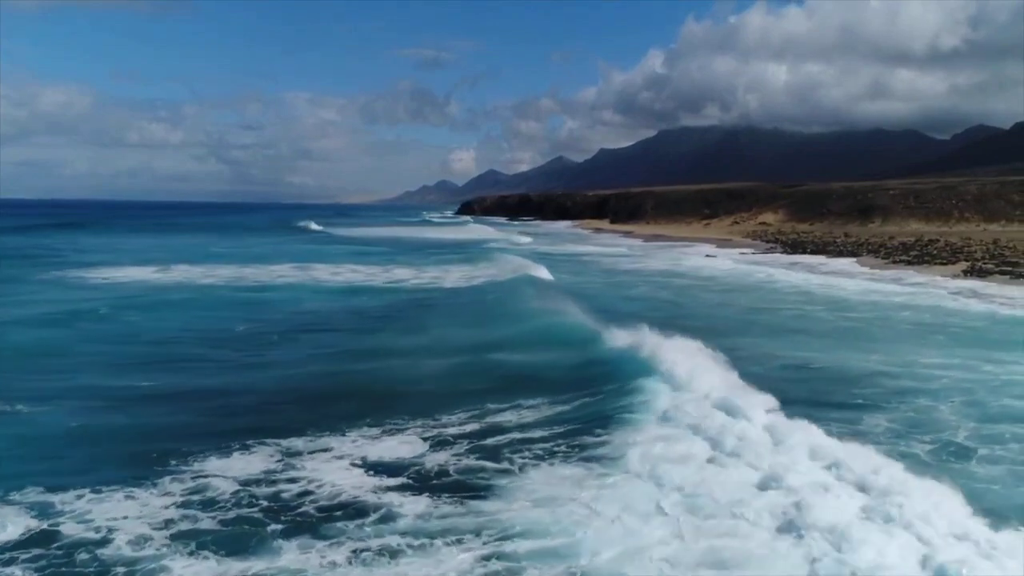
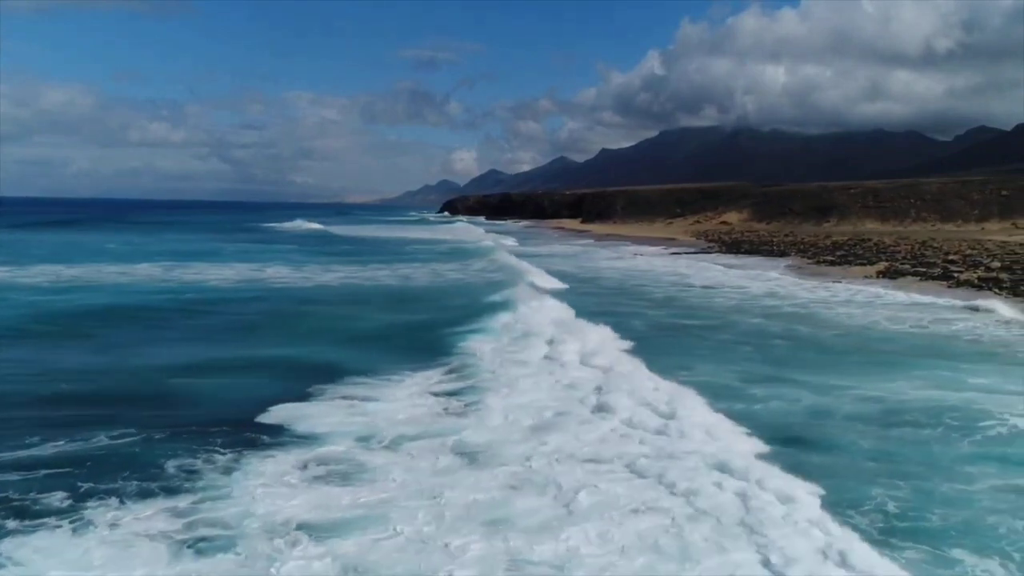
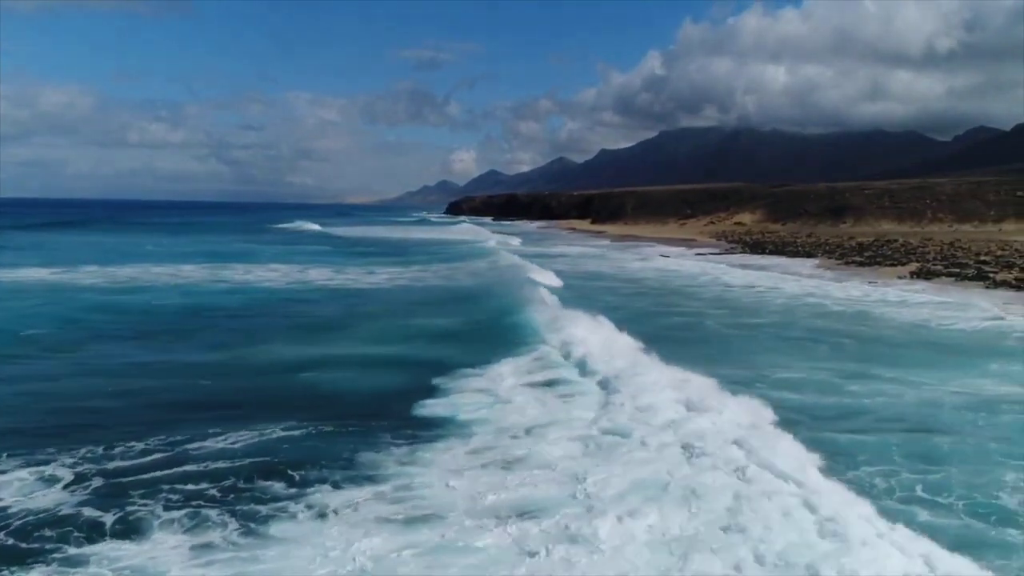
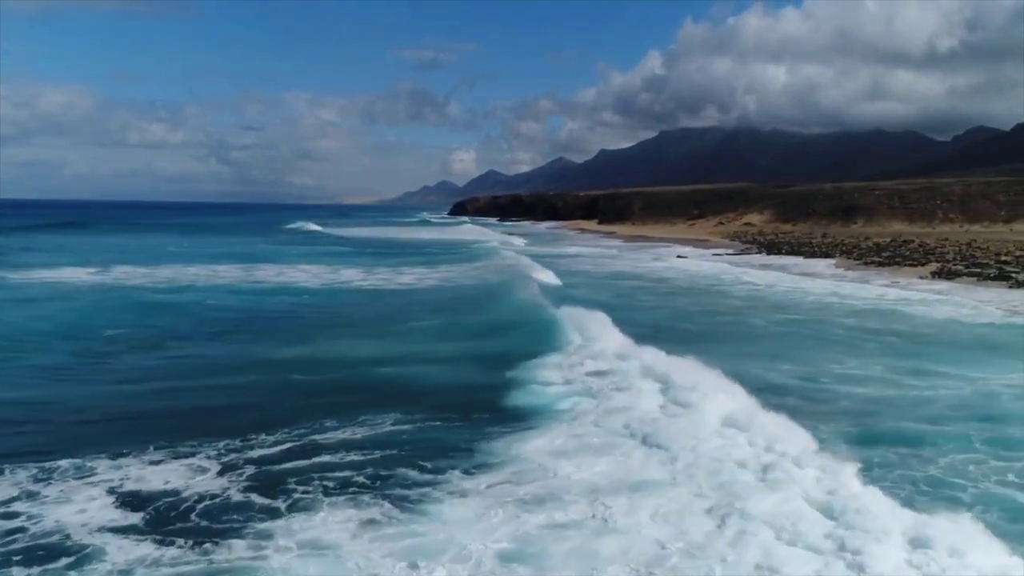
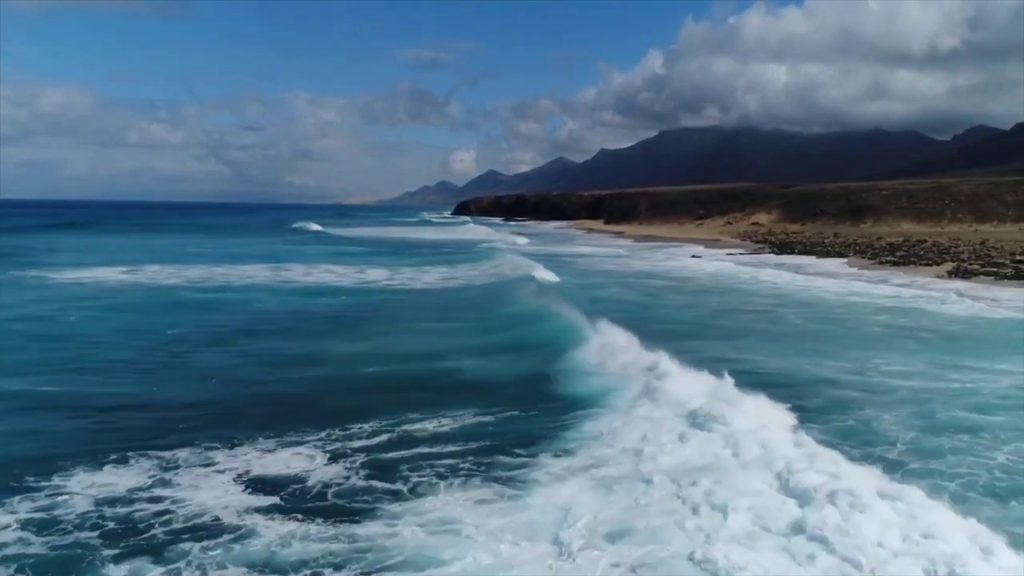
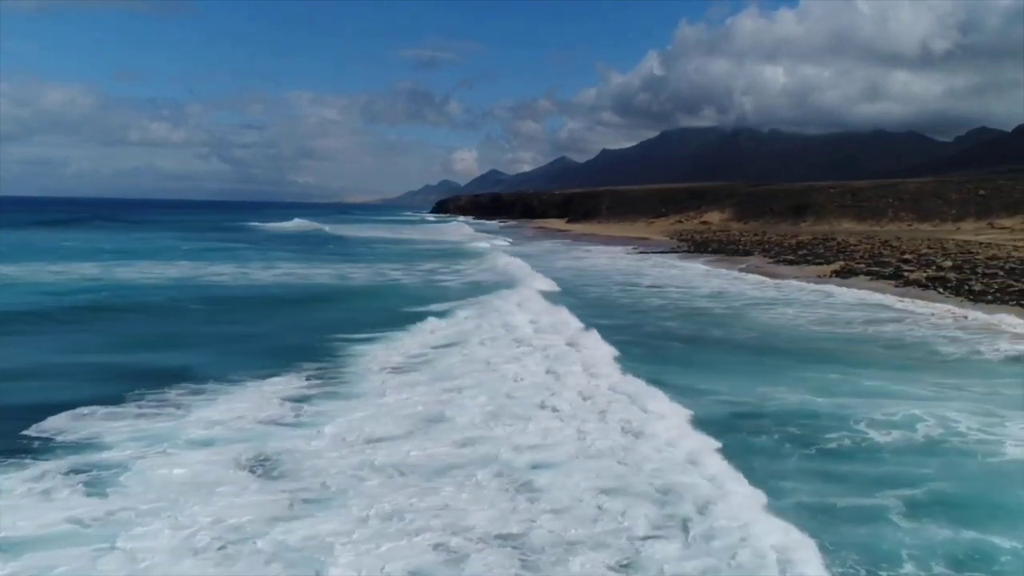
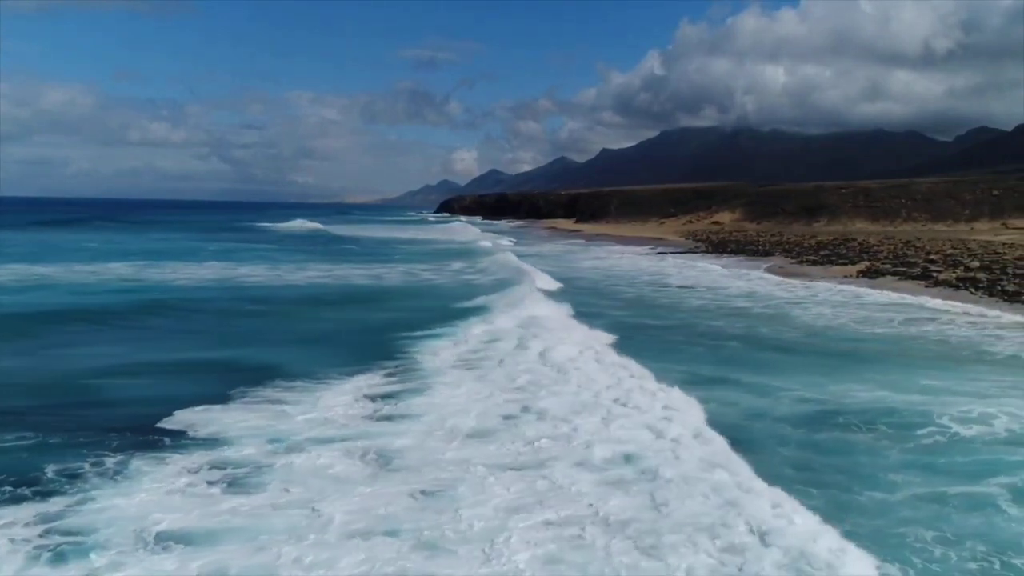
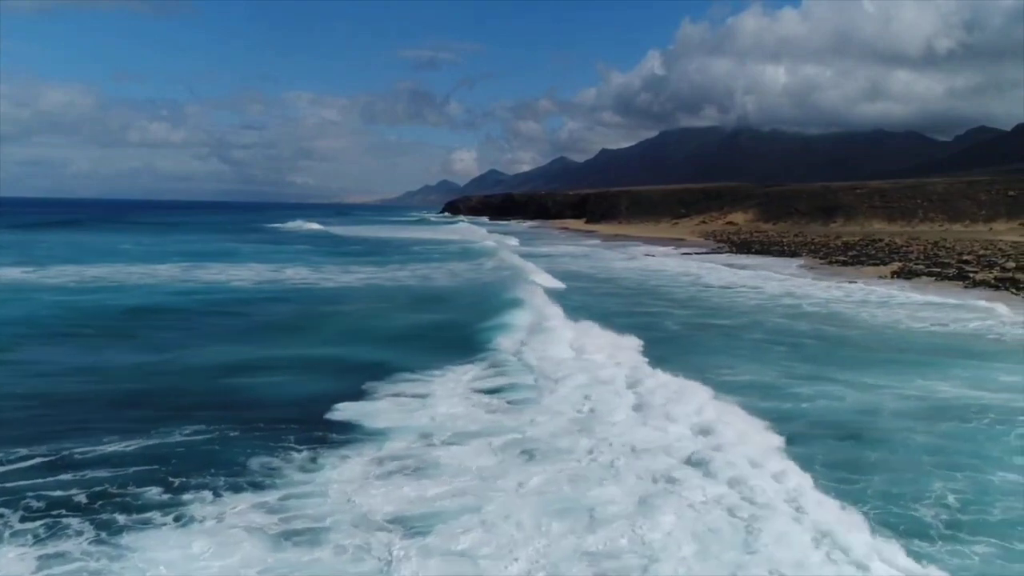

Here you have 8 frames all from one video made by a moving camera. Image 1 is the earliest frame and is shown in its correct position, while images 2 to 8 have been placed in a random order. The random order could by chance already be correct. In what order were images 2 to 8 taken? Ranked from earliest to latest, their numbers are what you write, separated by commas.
5, 4, 3, 8, 2, 7, 6
